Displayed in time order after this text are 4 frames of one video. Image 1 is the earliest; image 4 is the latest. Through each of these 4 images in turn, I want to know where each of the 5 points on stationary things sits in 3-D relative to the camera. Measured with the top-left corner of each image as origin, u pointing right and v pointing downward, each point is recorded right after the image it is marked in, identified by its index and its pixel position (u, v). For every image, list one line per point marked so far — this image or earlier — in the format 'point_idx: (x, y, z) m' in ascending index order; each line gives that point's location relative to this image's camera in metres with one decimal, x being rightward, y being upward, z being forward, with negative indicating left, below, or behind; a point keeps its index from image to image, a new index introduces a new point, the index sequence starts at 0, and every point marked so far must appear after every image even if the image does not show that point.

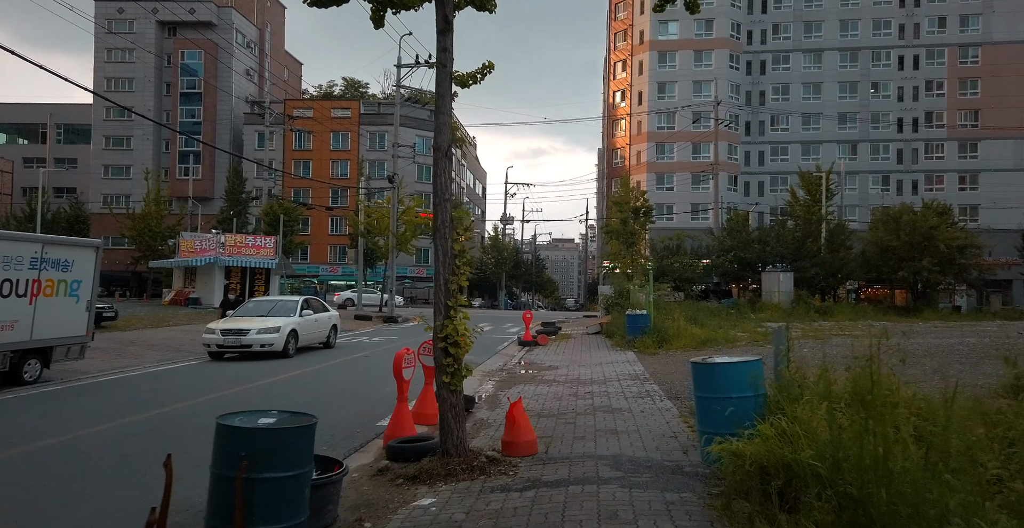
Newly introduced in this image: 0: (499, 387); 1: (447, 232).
0: (-0.2, -2.2, +11.7) m
1: (-0.6, +0.3, +6.1) m
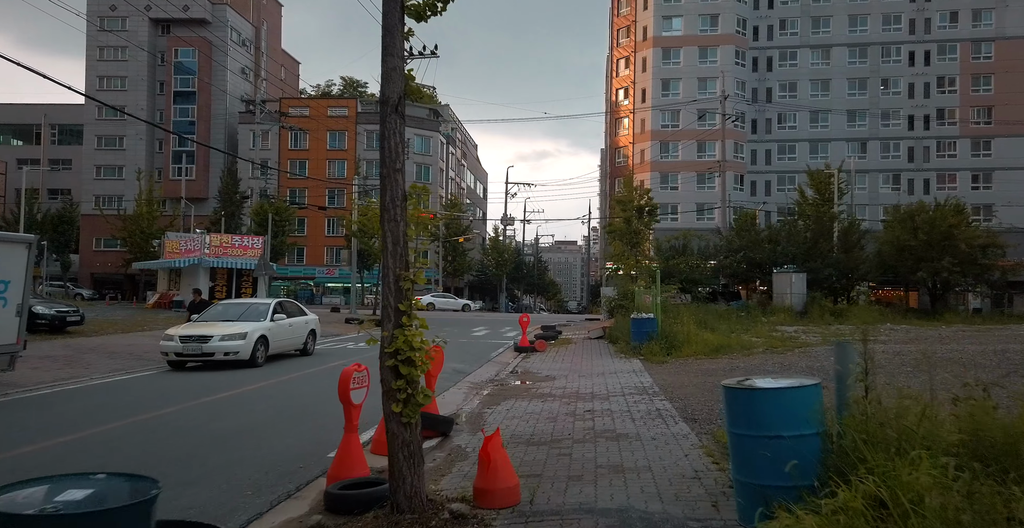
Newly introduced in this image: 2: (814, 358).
0: (-0.4, -2.2, +10.2) m
1: (-0.8, +0.4, +4.7) m
2: (+6.1, -1.9, +13.2) m
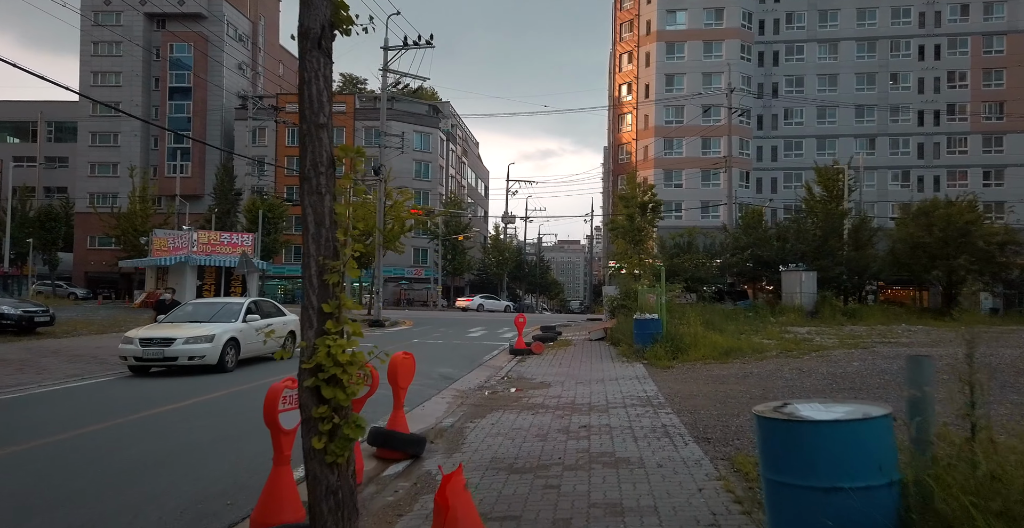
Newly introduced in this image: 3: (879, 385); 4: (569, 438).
0: (-0.6, -2.1, +9.0) m
1: (-1.0, +0.4, +3.5) m
2: (+6.0, -1.8, +12.0) m
3: (+5.4, -1.8, +9.6) m
4: (+0.6, -1.9, +7.1) m
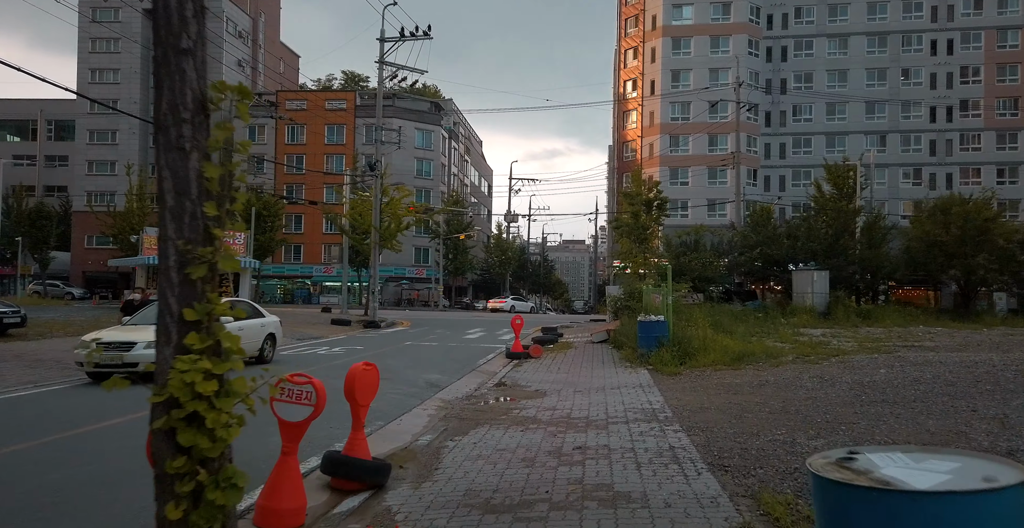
0: (-0.7, -2.0, +8.0) m
1: (-1.2, +0.5, +2.5) m
2: (+5.8, -1.8, +10.9) m
3: (+5.2, -1.7, +8.5) m
4: (+0.4, -1.8, +6.1) m
